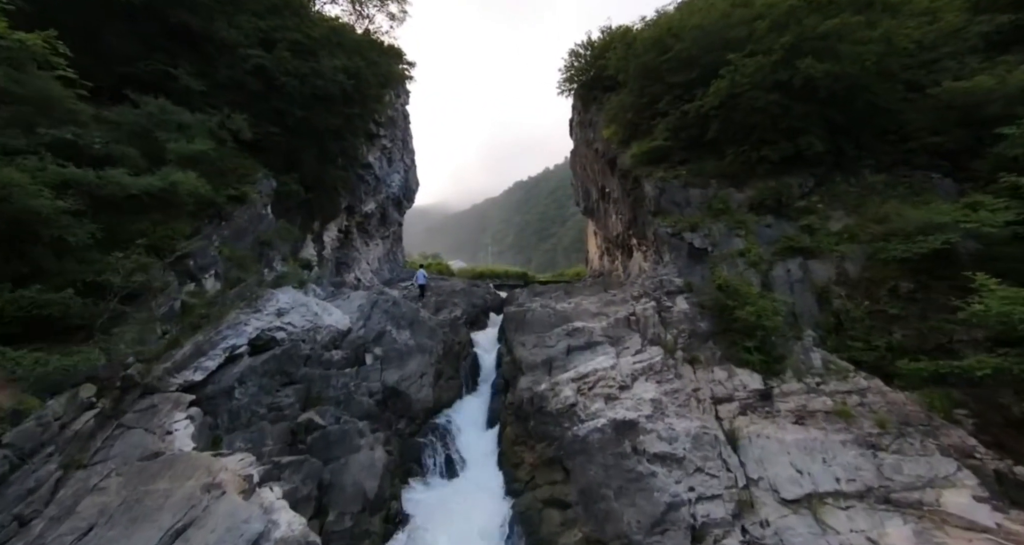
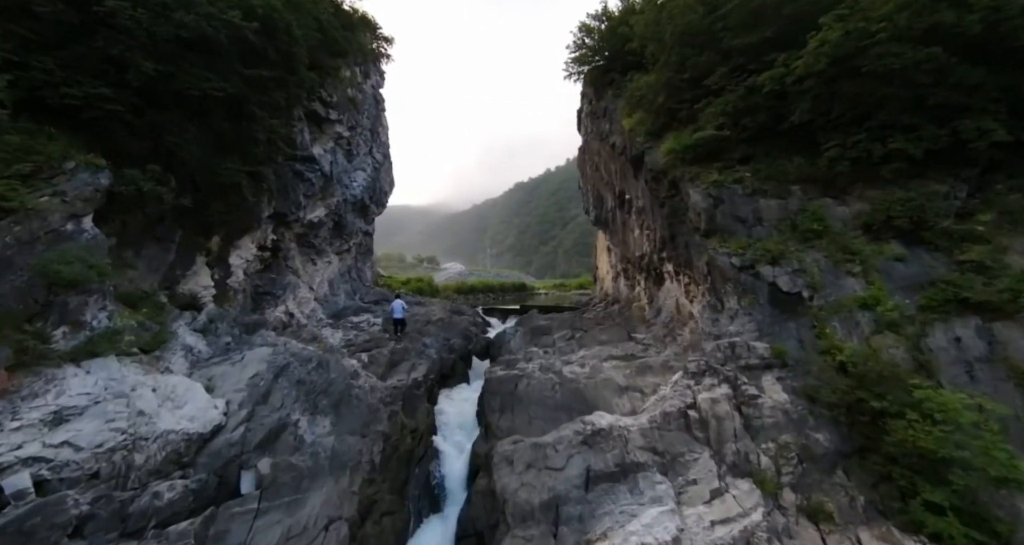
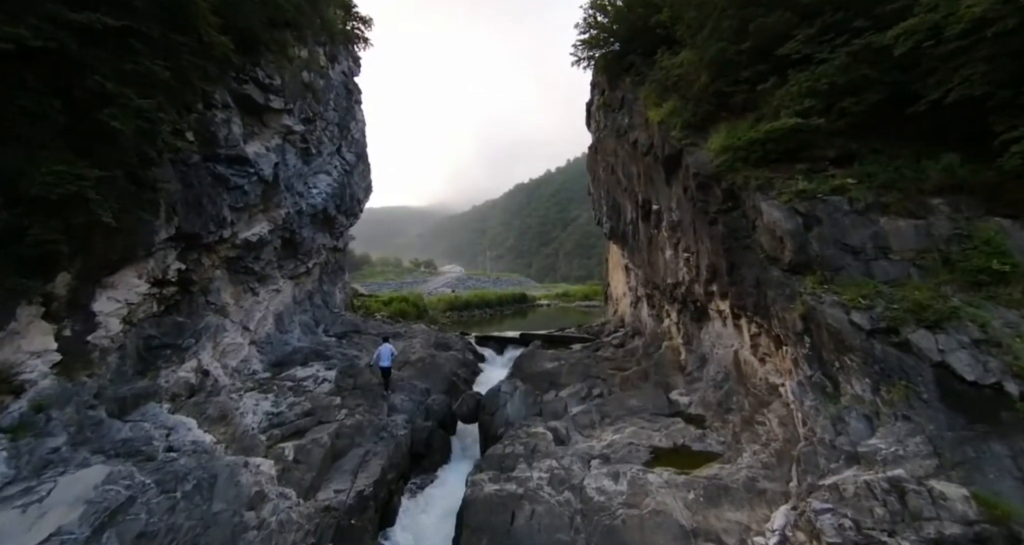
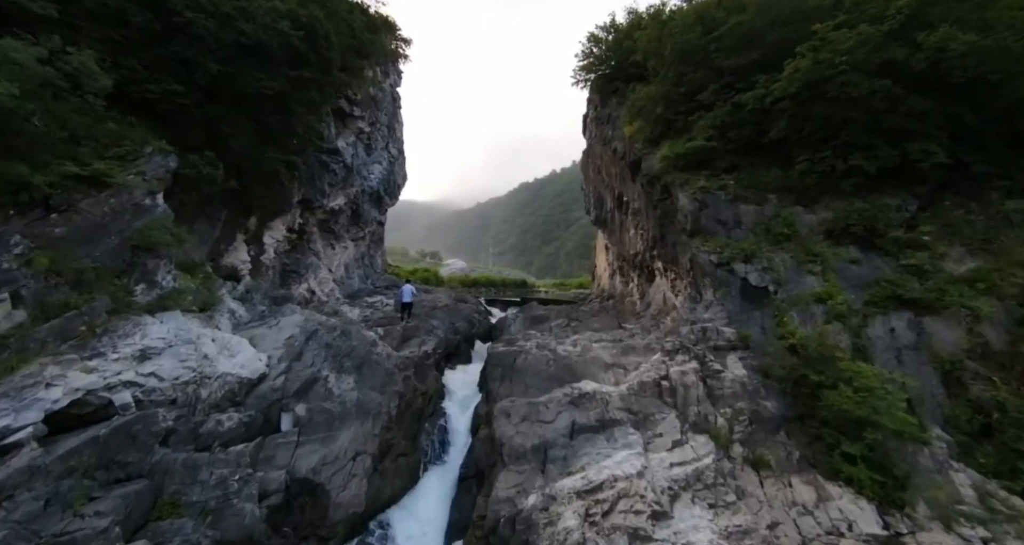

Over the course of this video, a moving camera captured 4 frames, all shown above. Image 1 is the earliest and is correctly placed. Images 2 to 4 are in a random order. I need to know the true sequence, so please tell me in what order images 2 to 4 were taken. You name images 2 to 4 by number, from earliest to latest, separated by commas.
4, 2, 3
